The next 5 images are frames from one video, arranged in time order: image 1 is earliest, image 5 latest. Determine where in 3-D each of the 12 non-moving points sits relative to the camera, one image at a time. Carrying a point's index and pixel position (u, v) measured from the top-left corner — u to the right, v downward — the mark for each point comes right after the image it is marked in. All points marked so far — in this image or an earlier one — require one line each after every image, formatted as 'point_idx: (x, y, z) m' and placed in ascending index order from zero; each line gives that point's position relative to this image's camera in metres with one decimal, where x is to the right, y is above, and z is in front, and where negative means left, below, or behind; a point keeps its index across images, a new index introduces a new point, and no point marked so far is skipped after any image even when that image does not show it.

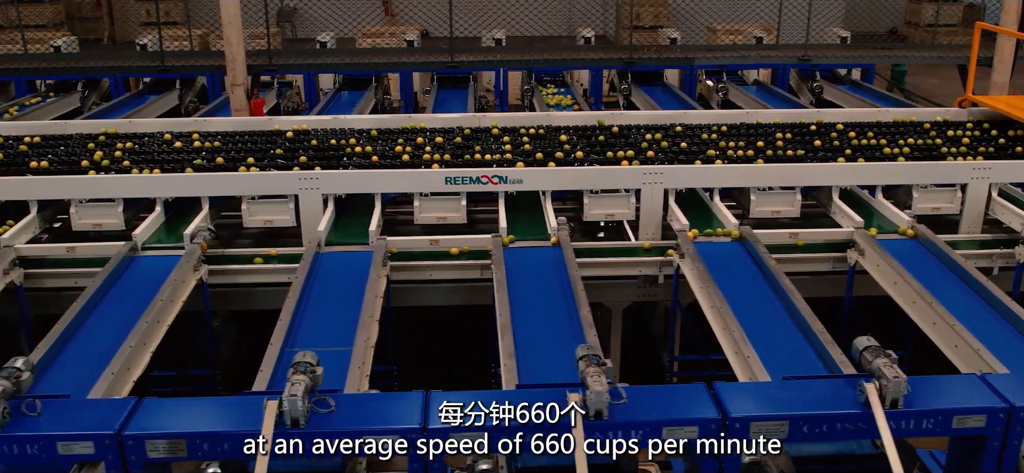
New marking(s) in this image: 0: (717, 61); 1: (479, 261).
0: (+1.2, +1.0, +6.1) m
1: (-0.1, -0.1, +3.7) m
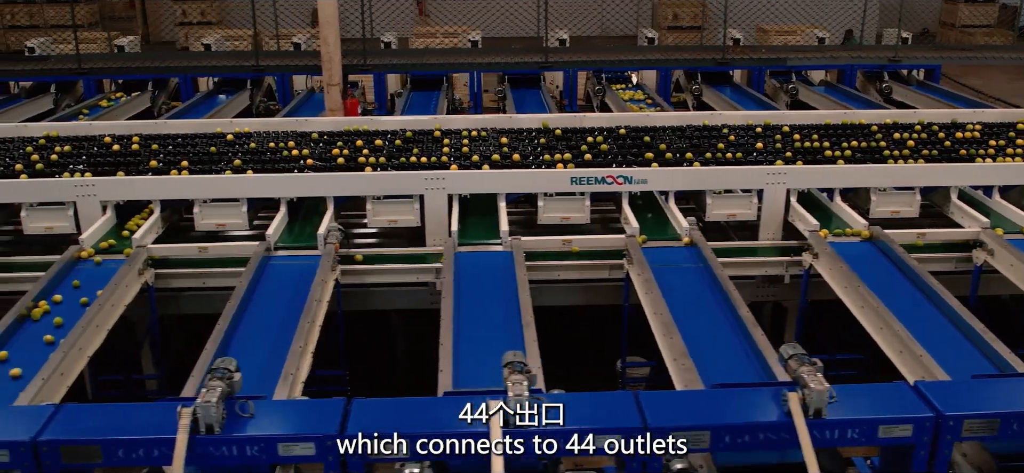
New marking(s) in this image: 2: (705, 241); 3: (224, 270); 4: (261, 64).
0: (+1.7, +1.0, +6.1) m
1: (+0.3, -0.1, +3.7) m
2: (+0.7, 0.0, +3.6) m
3: (-1.0, -0.1, +3.6) m
4: (-1.5, +1.0, +6.2) m
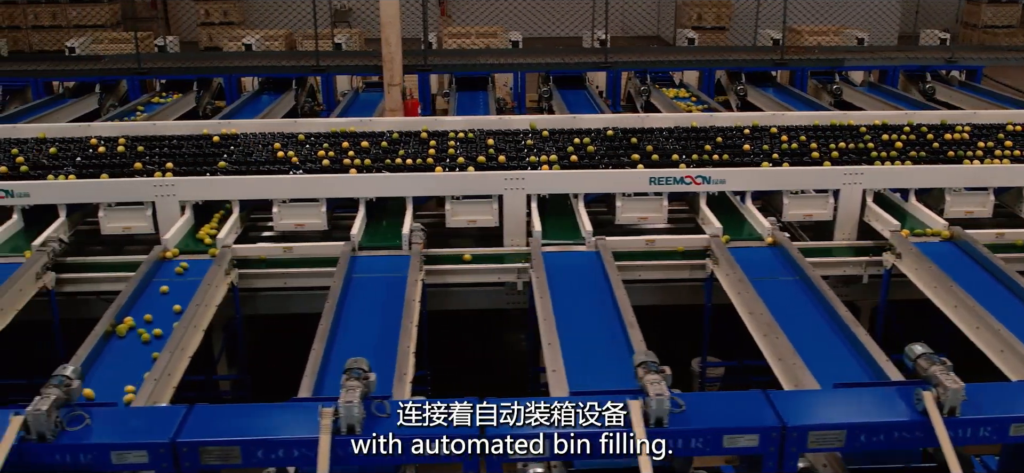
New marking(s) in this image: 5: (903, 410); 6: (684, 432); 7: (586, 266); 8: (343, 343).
0: (+1.9, +1.0, +6.2) m
1: (+0.6, -0.1, +3.7) m
2: (+1.0, 0.0, +3.6) m
3: (-0.7, -0.1, +3.6) m
4: (-1.2, +1.0, +6.2) m
5: (+0.9, -0.4, +2.3) m
6: (+0.4, -0.4, +2.3) m
7: (+0.2, -0.1, +3.5) m
8: (-0.5, -0.3, +3.0) m
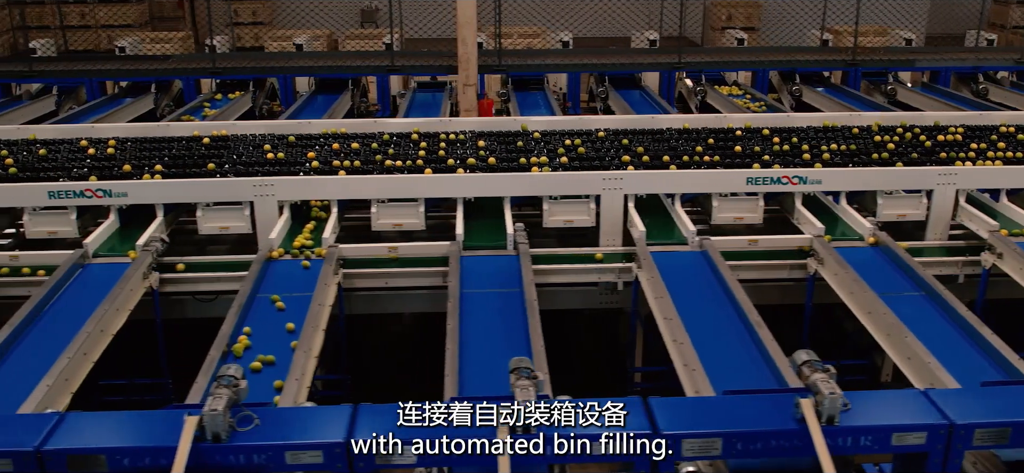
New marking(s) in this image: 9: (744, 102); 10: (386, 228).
0: (+2.3, +1.0, +6.2) m
1: (+1.0, -0.1, +3.7) m
2: (+1.3, 0.0, +3.6) m
3: (-0.3, -0.1, +3.6) m
4: (-0.9, +1.0, +6.2) m
5: (+1.3, -0.4, +2.4) m
6: (+0.8, -0.4, +2.3) m
7: (+0.6, -0.1, +3.5) m
8: (-0.1, -0.3, +3.0) m
9: (+1.4, +0.8, +6.1) m
10: (-0.5, 0.0, +3.8) m
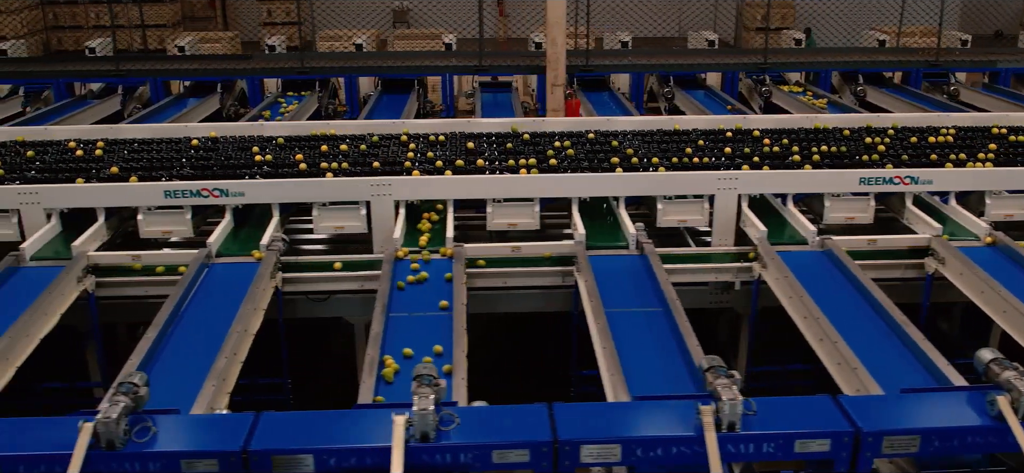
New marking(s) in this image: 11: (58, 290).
0: (+2.7, +1.0, +6.2) m
1: (+1.4, -0.1, +3.7) m
2: (+1.8, 0.0, +3.7) m
3: (+0.1, -0.1, +3.6) m
4: (-0.5, +1.0, +6.1) m
5: (+1.7, -0.4, +2.4) m
6: (+1.2, -0.4, +2.3) m
7: (+1.0, -0.1, +3.5) m
8: (+0.3, -0.3, +3.0) m
9: (+1.8, +0.8, +6.2) m
10: (0.0, 0.0, +3.8) m
11: (-1.5, -0.2, +3.3) m
